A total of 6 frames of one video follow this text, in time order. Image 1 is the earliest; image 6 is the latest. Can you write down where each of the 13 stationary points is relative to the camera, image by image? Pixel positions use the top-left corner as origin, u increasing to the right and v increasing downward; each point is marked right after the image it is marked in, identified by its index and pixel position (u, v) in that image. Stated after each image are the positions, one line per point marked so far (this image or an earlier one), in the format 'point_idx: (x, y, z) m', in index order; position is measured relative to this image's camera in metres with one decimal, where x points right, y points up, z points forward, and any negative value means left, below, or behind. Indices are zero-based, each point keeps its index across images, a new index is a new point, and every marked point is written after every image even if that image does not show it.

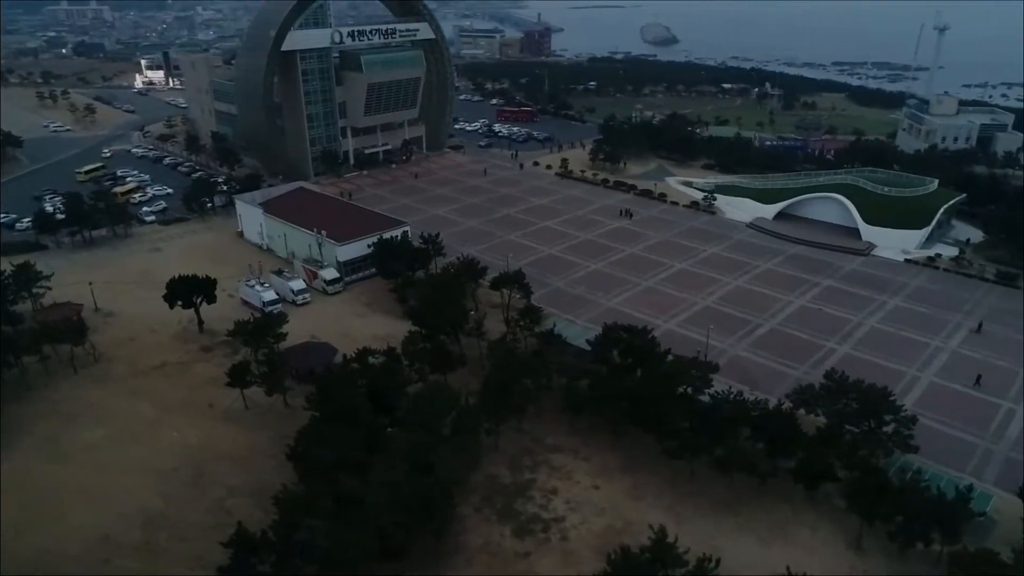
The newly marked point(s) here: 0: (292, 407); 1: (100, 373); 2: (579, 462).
0: (-5.6, -3.1, +18.3) m
1: (-11.6, -2.4, +20.0) m
2: (+1.6, -4.2, +17.0) m
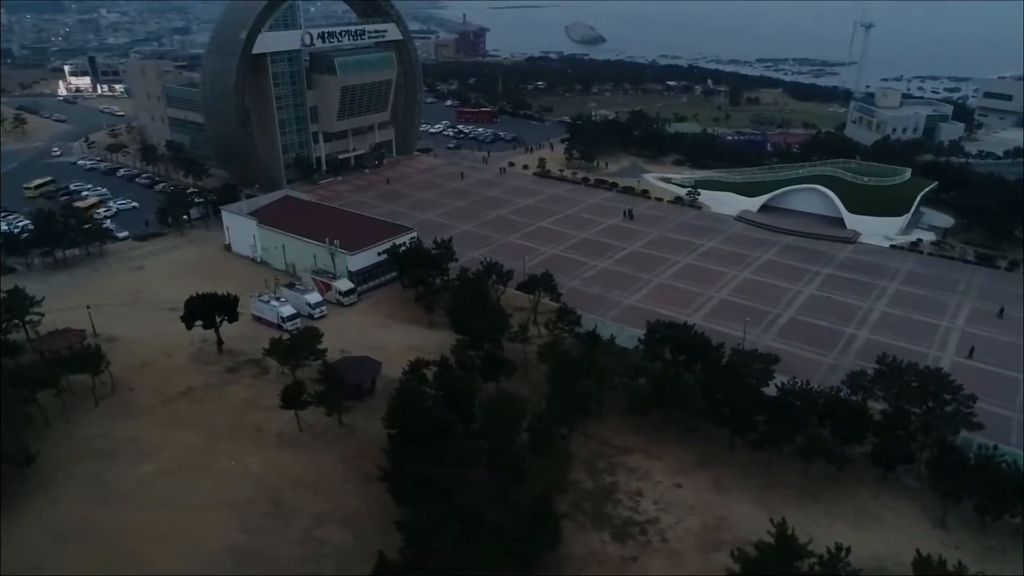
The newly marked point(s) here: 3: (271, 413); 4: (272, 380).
0: (-4.0, -3.4, +17.4) m
1: (-10.1, -3.0, +18.5) m
2: (+3.4, -4.2, +16.9) m
3: (-6.2, -3.2, +18.2) m
4: (-6.7, -2.6, +19.9) m
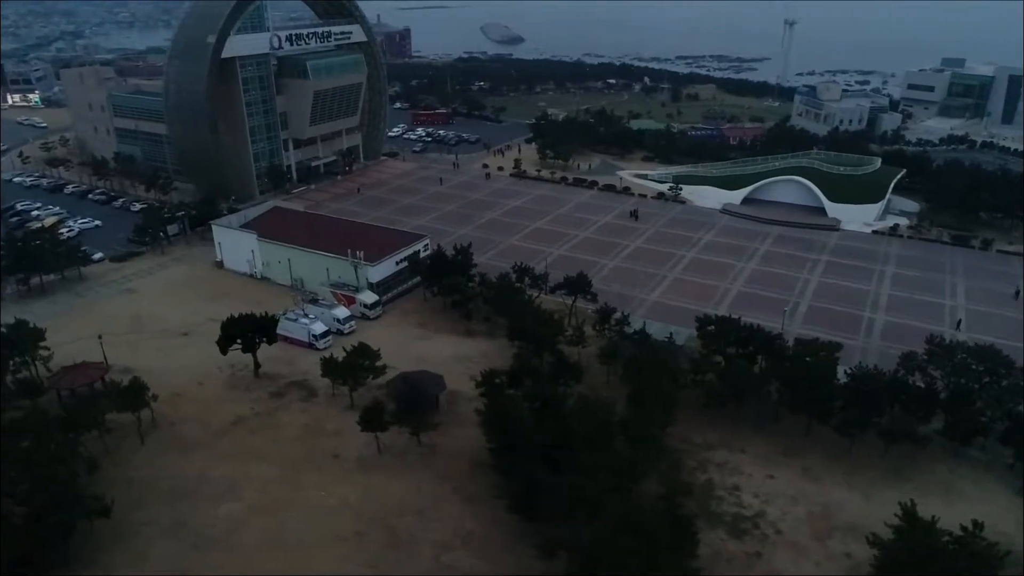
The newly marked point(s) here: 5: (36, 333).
0: (-1.9, -3.7, +16.7) m
1: (-8.2, -3.6, +17.1) m
2: (+5.5, -4.1, +17.1) m
3: (-4.2, -3.6, +17.2) m
4: (-4.9, -3.0, +18.8) m
5: (-12.5, -1.2, +18.9) m
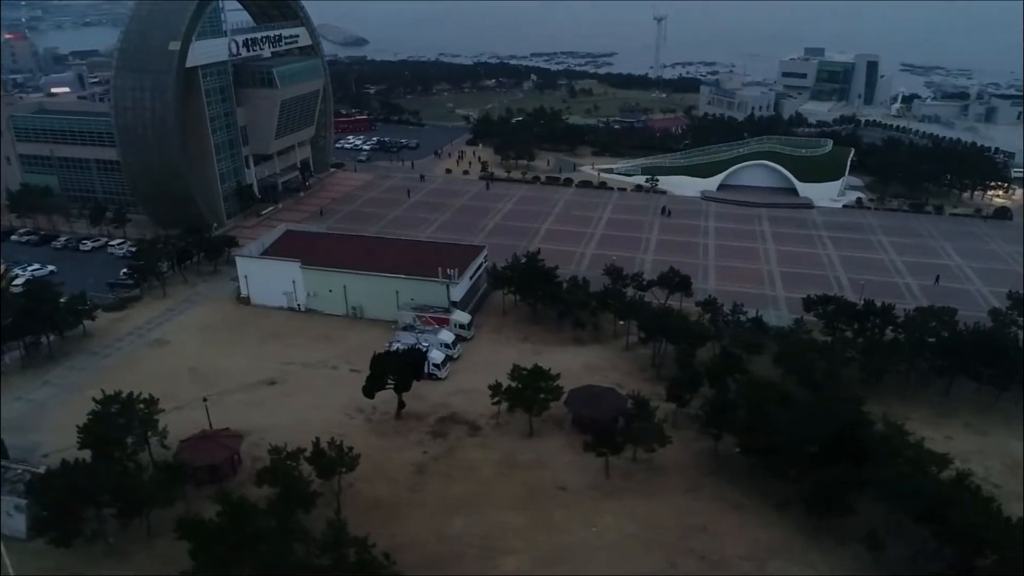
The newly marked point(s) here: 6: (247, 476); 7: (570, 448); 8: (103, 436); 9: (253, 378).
0: (+3.1, -3.9, +16.1) m
1: (-3.0, -4.5, +14.9) m
2: (+10.2, -3.5, +18.2) m
3: (+0.8, -4.1, +16.0) m
4: (-0.4, -3.6, +17.4) m
5: (-7.9, -2.5, +15.6) m
6: (-5.9, -4.2, +15.7) m
7: (+1.4, -3.8, +16.6) m
8: (-8.6, -3.1, +14.9) m
9: (-7.3, -2.5, +19.8) m
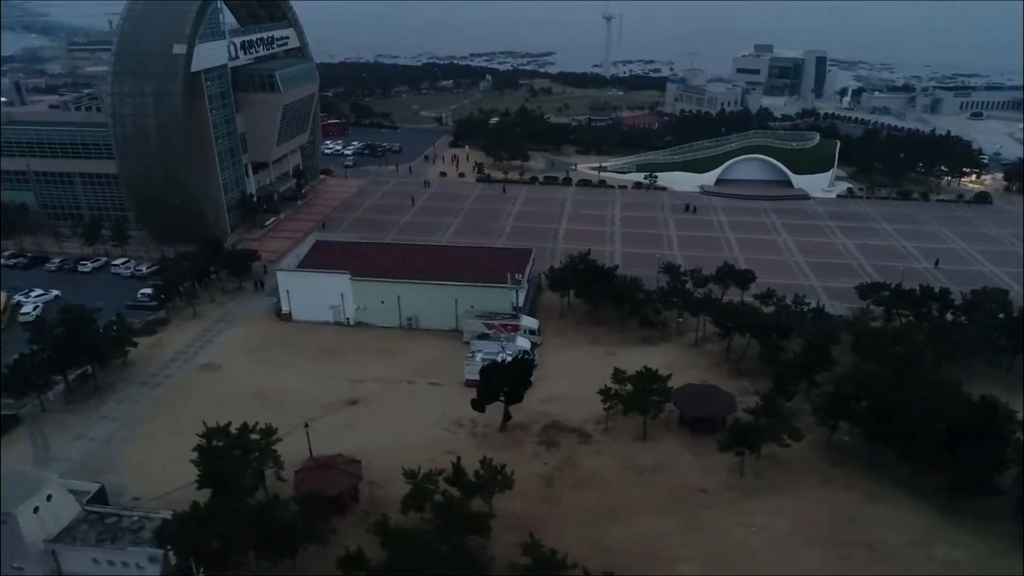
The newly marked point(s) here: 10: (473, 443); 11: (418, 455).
0: (+5.9, -3.8, +16.1) m
1: (0.0, -4.7, +14.4) m
2: (+12.8, -3.0, +19.0) m
3: (+3.6, -4.1, +15.8) m
4: (+2.3, -3.7, +17.1) m
5: (-5.0, -3.0, +14.5) m
6: (-2.9, -4.5, +14.8) m
7: (+4.2, -3.8, +16.5) m
8: (-5.6, -3.6, +13.7) m
9: (-4.8, -2.9, +18.8) m
10: (-1.0, -3.7, +16.9) m
11: (-2.2, -3.9, +16.4) m
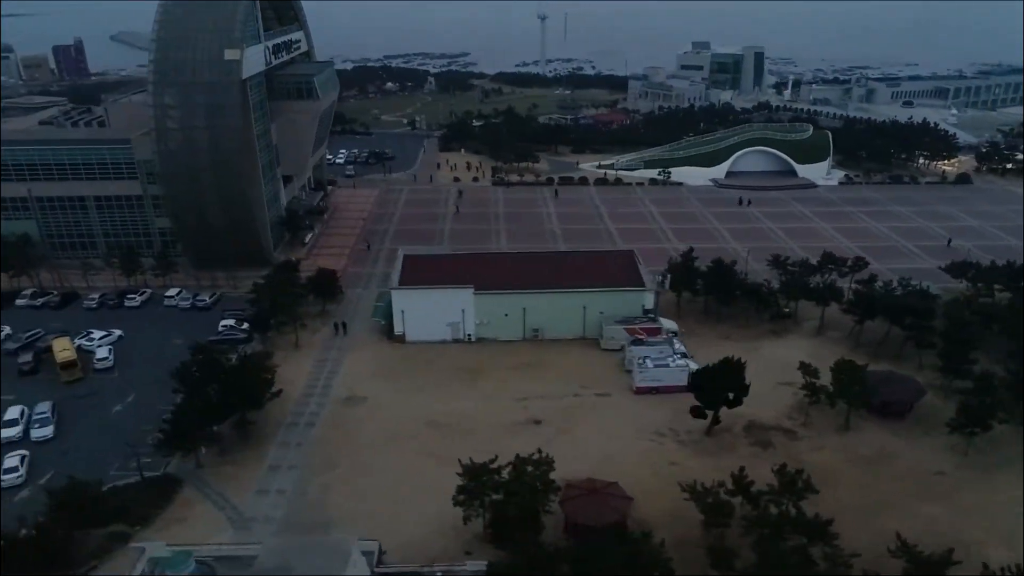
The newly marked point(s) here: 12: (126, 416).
0: (+11.0, -3.4, +16.8) m
1: (+5.5, -4.7, +14.1) m
2: (+17.3, -2.2, +20.7) m
3: (+8.8, -3.9, +16.1) m
4: (+7.3, -3.5, +17.2) m
5: (+0.5, -3.3, +13.5) m
6: (+2.6, -4.7, +14.1) m
7: (+9.2, -3.5, +16.9) m
8: (+0.1, -4.0, +12.6) m
9: (0.0, -3.3, +17.7) m
10: (+4.1, -3.8, +16.5) m
11: (+3.0, -4.1, +15.8) m
12: (-9.9, -3.3, +18.1) m
